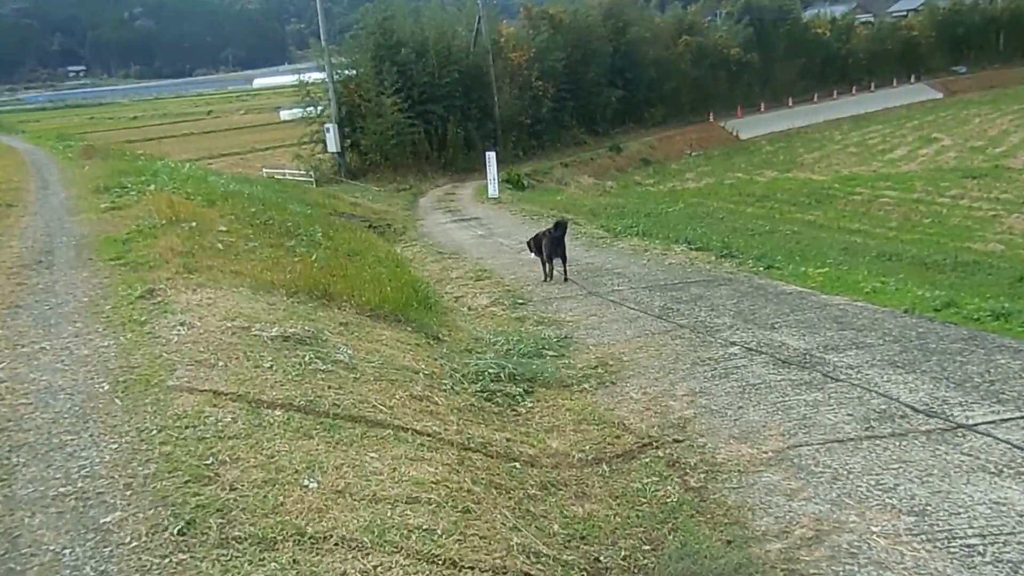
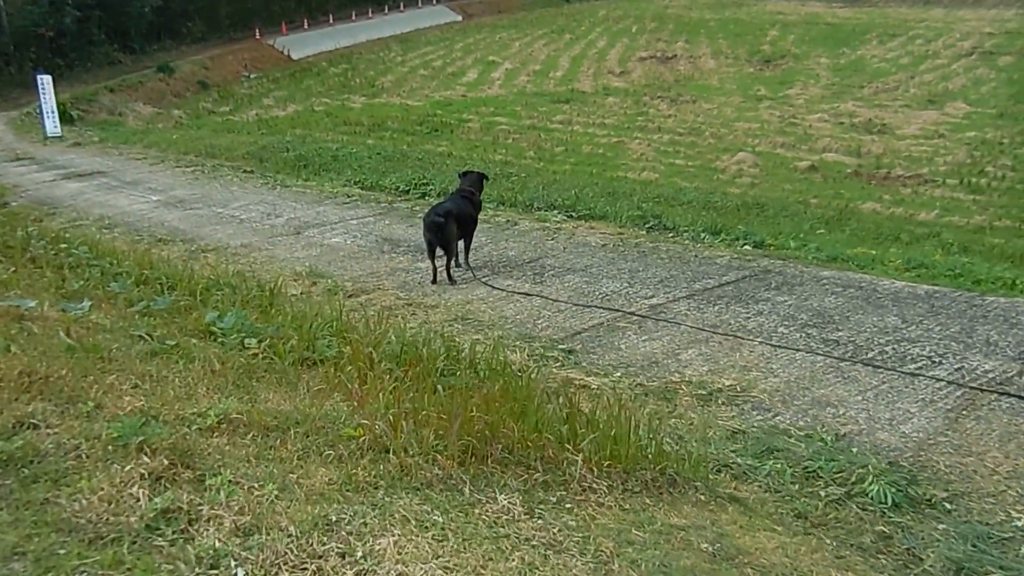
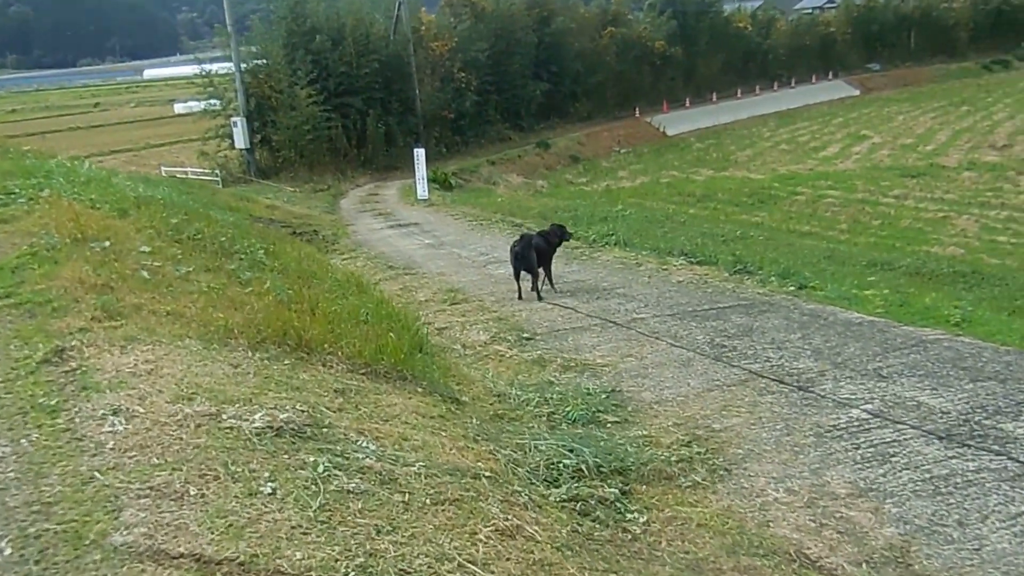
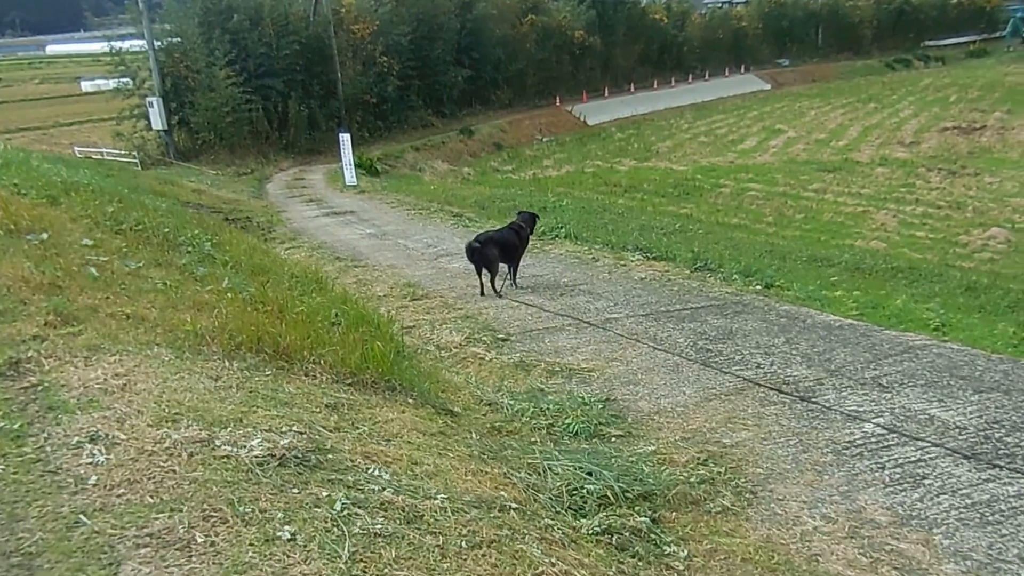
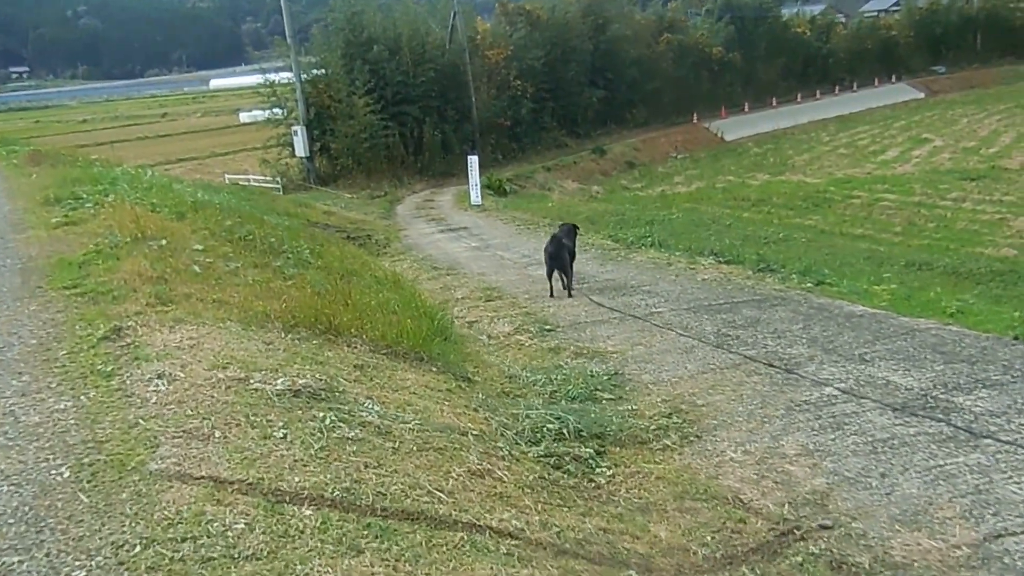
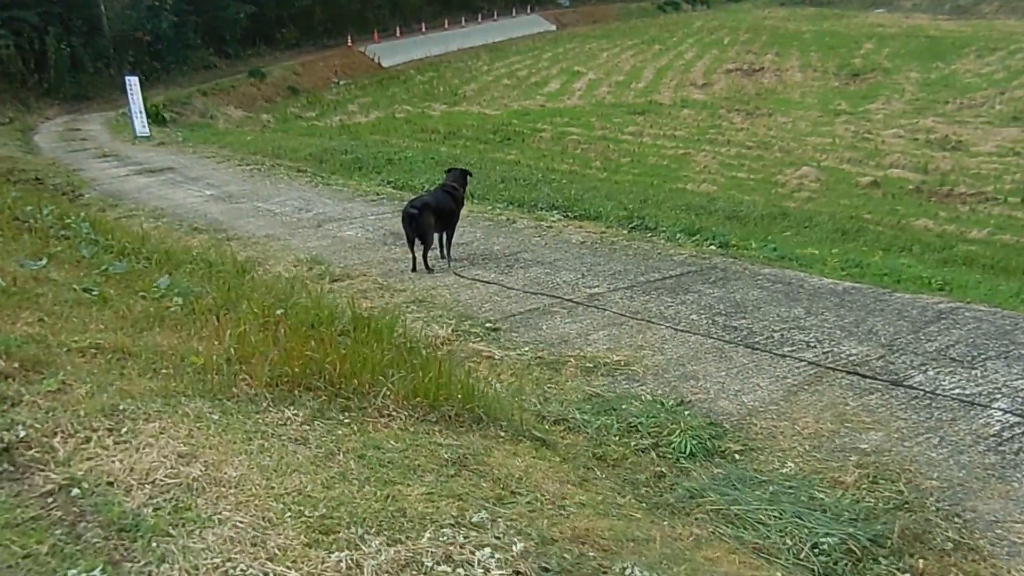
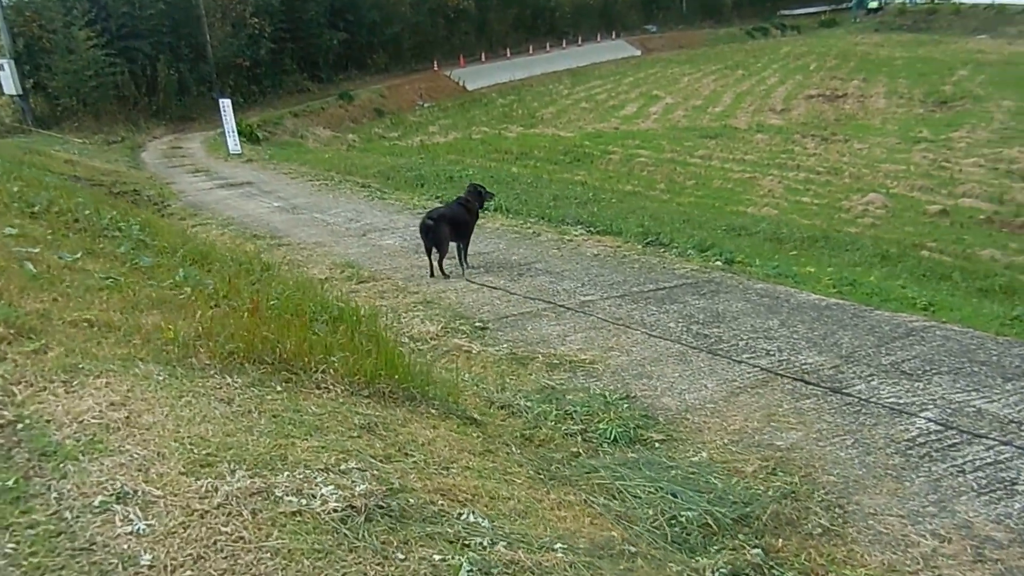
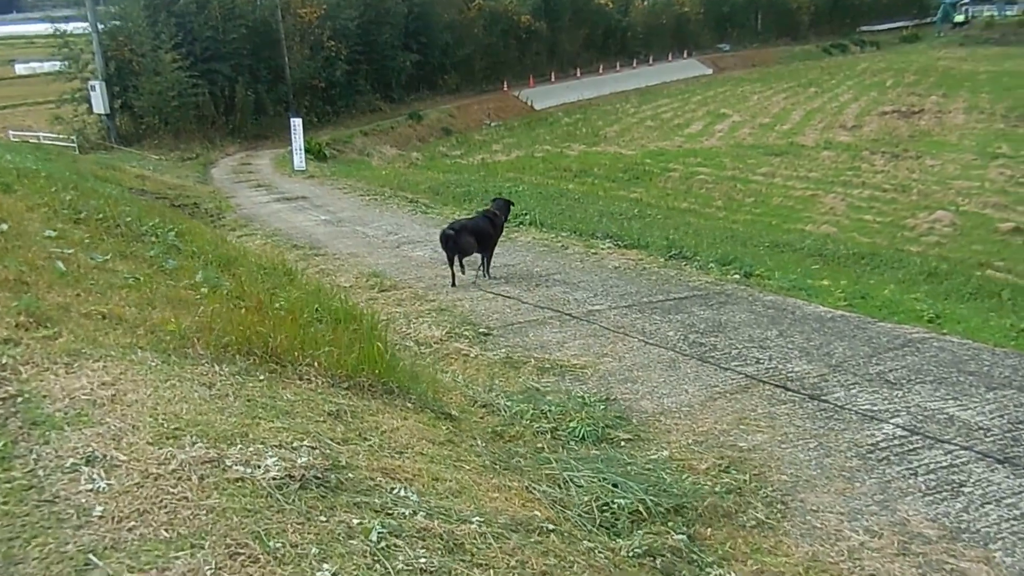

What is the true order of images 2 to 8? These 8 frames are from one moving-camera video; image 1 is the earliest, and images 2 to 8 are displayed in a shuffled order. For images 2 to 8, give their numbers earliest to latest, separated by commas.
5, 3, 4, 8, 7, 6, 2
